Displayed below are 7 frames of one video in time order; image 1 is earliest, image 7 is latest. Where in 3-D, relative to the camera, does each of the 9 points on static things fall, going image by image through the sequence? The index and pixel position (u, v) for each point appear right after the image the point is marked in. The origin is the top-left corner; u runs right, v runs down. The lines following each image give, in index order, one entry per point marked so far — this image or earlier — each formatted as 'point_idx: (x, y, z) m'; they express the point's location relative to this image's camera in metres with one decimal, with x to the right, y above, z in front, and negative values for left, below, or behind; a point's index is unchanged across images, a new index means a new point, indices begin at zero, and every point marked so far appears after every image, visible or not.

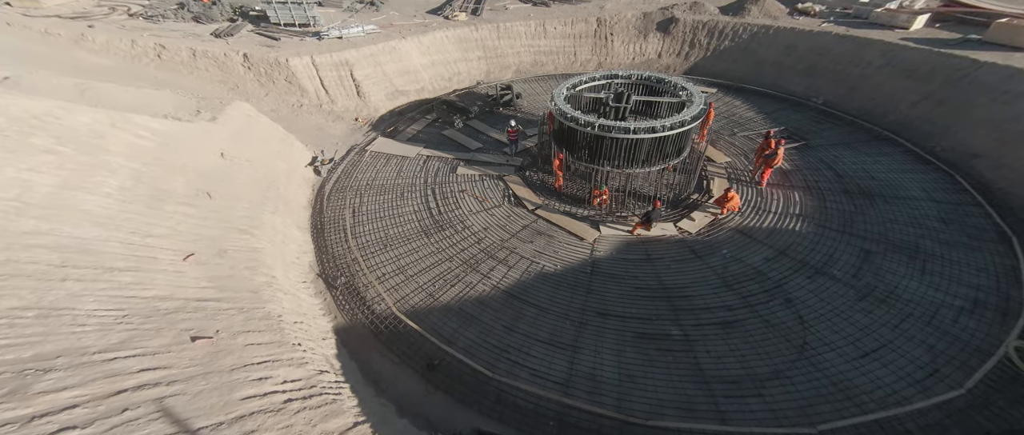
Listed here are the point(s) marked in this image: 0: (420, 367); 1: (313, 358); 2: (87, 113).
0: (-2.2, -3.5, +8.2) m
1: (-4.1, -2.9, +6.9) m
2: (-12.1, +3.0, +9.8) m
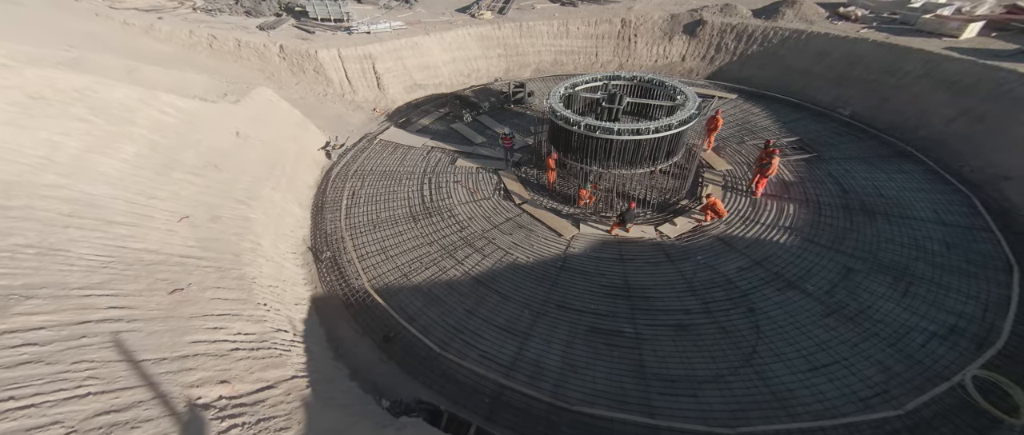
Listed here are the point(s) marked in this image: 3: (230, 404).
0: (-3.4, -3.0, +8.8) m
1: (-5.3, -2.3, +7.7) m
2: (-12.7, +4.1, +11.2) m
3: (-4.3, -2.8, +5.1) m
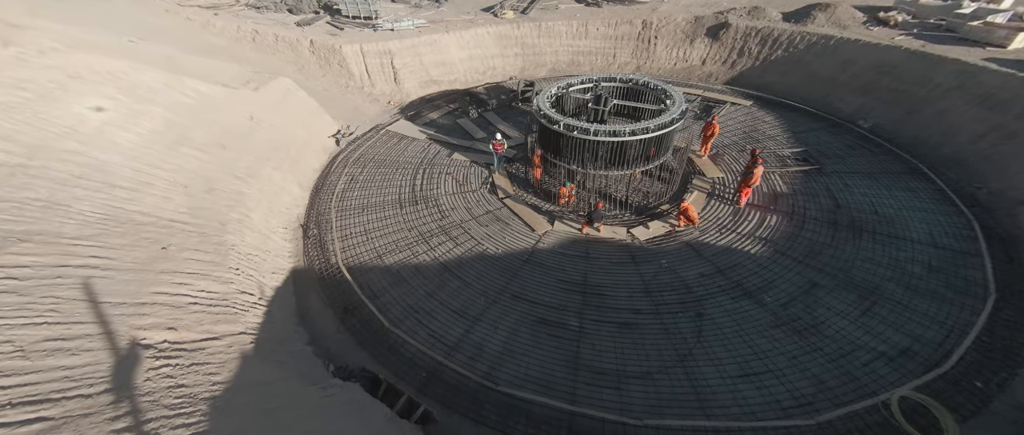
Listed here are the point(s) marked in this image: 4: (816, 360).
0: (-4.8, -2.5, +9.5) m
1: (-6.7, -1.6, +8.6) m
2: (-13.2, +5.2, +12.7) m
3: (-5.9, -2.2, +5.9) m
4: (+6.5, -3.0, +7.6) m
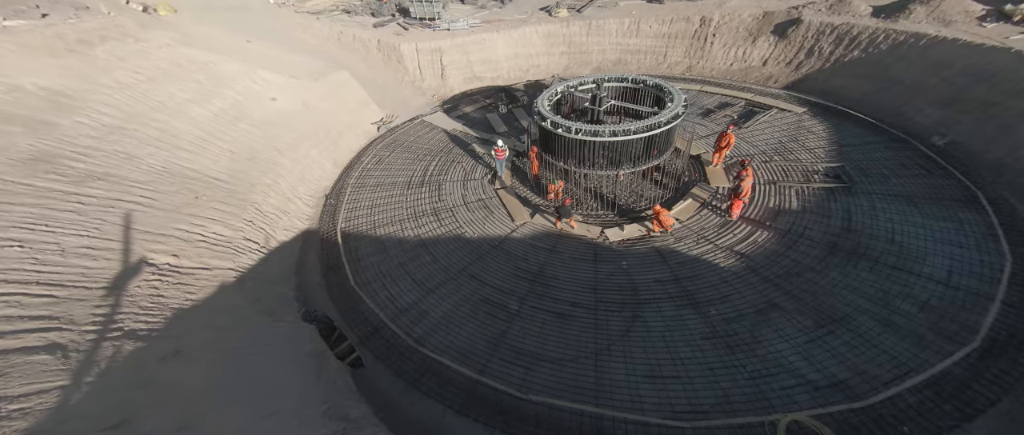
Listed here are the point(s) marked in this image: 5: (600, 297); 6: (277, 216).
0: (-6.1, -1.5, +11.2) m
1: (-8.0, -0.5, +10.7) m
2: (-12.9, +7.0, +15.9) m
3: (-7.9, -1.1, +7.9) m
4: (+4.5, -3.2, +7.1) m
5: (+2.3, -2.1, +9.2) m
6: (-8.2, +0.1, +12.2) m
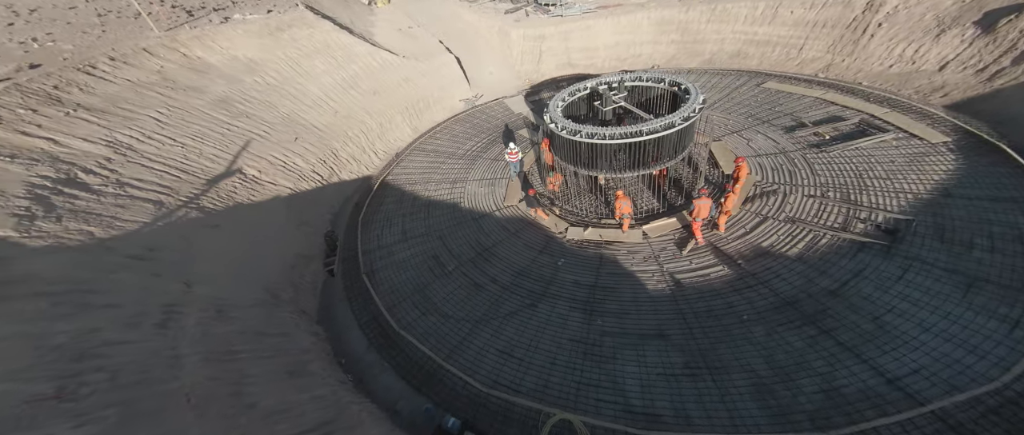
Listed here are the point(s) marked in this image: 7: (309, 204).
0: (-6.6, +0.6, +14.9) m
1: (-8.4, +2.1, +15.0) m
2: (-9.1, +10.5, +21.1) m
3: (-9.4, +1.5, +12.5) m
4: (+1.0, -3.4, +7.3) m
5: (+0.1, -1.8, +9.9) m
6: (-7.8, +2.7, +16.5) m
7: (-8.0, +0.5, +13.5) m
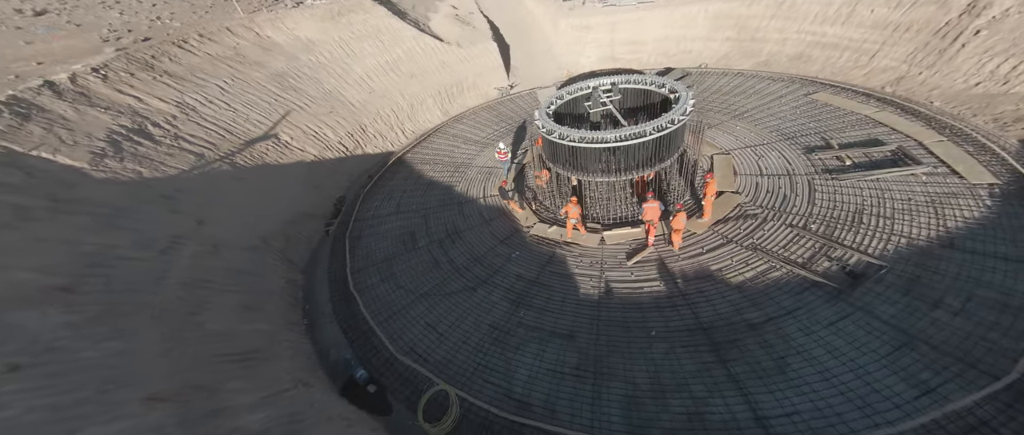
0: (-6.7, +2.0, +16.7) m
1: (-8.2, +3.8, +17.0) m
2: (-6.8, +12.3, +22.7) m
3: (-9.8, +3.2, +14.7) m
4: (-1.2, -3.1, +8.1) m
5: (-1.4, -1.4, +10.7) m
6: (-7.3, +4.3, +18.4) m
7: (-8.3, +2.1, +15.6) m
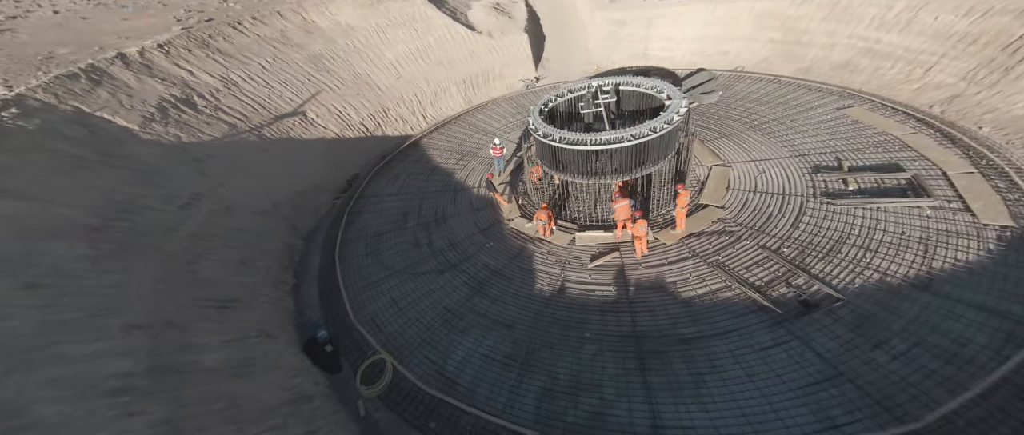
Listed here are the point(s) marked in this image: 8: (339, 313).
0: (-6.4, +3.1, +17.8) m
1: (-7.7, +5.0, +18.3) m
2: (-4.7, +13.5, +23.5) m
3: (-9.6, +4.6, +16.2) m
4: (-2.5, -2.8, +8.9) m
5: (-2.2, -1.0, +11.5) m
6: (-6.6, +5.5, +19.5) m
7: (-8.2, +3.4, +16.9) m
8: (-4.9, -2.7, +9.7) m
